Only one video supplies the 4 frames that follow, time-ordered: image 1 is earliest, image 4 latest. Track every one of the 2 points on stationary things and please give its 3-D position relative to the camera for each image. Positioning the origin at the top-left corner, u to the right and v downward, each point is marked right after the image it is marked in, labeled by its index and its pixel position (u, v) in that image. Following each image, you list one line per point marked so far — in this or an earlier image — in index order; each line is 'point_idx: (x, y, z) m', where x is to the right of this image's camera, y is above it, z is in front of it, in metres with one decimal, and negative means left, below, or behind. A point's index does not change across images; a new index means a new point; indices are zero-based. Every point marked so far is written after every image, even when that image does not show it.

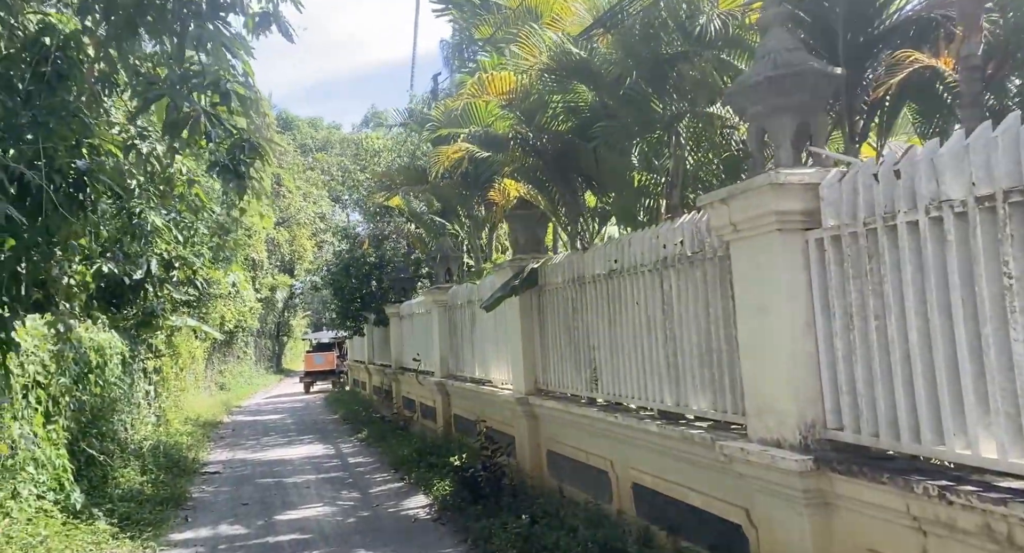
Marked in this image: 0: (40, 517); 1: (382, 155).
0: (-3.6, -1.8, +7.1) m
1: (-2.4, +2.3, +17.1) m
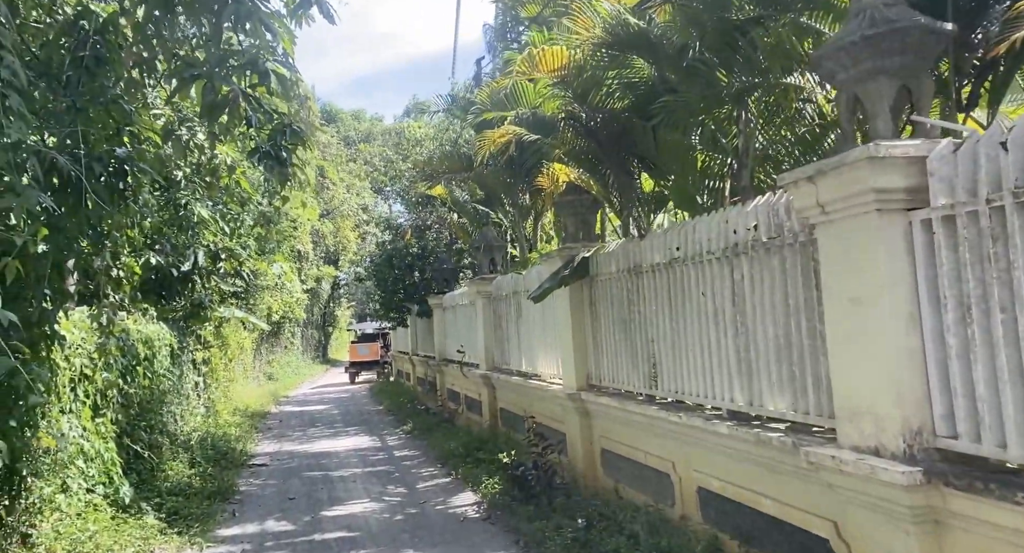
0: (-3.2, -1.8, +7.0) m
1: (-1.6, +2.4, +16.8) m
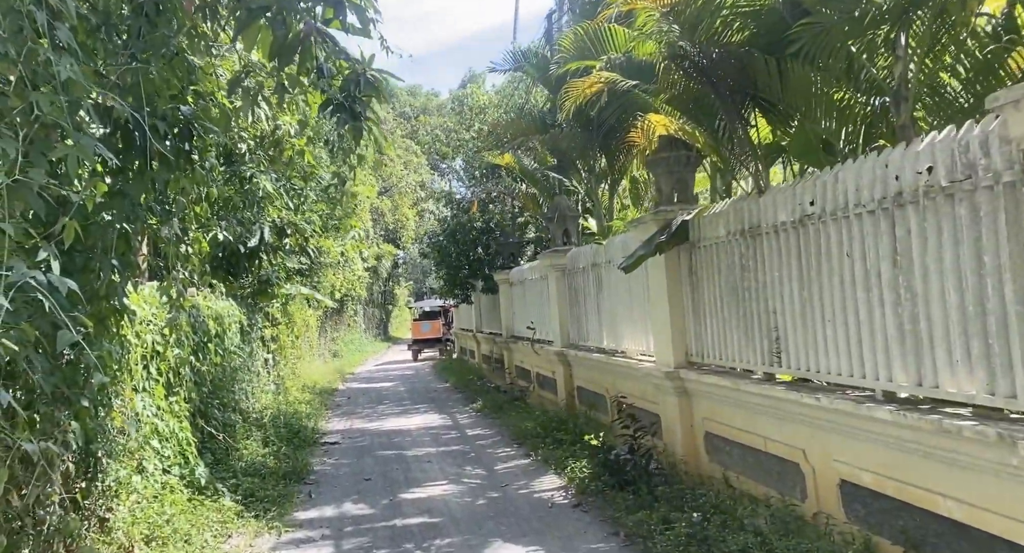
0: (-2.6, -1.6, +6.7) m
1: (-0.4, +2.9, +16.3) m
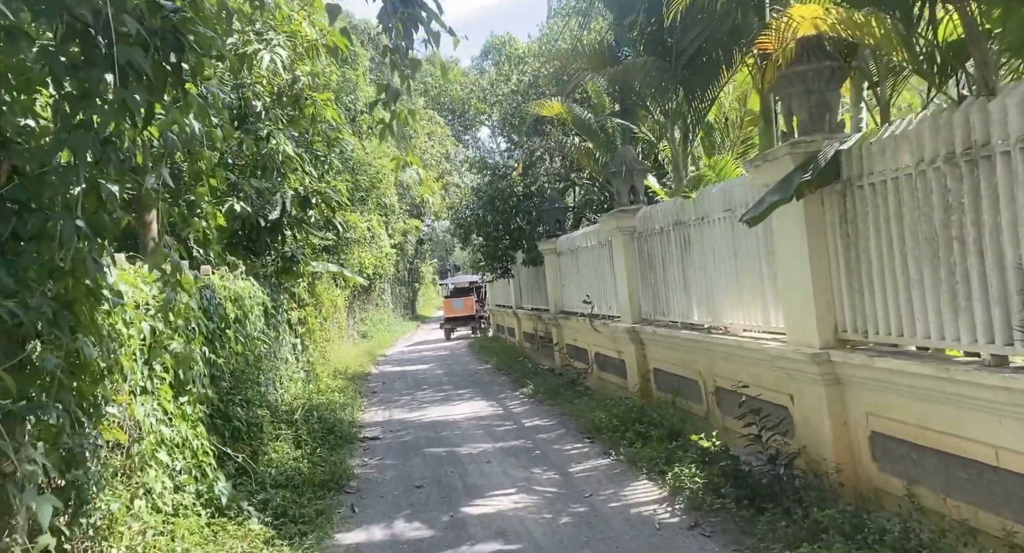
0: (-2.0, -1.4, +5.4) m
1: (+0.3, +3.4, +14.8) m
